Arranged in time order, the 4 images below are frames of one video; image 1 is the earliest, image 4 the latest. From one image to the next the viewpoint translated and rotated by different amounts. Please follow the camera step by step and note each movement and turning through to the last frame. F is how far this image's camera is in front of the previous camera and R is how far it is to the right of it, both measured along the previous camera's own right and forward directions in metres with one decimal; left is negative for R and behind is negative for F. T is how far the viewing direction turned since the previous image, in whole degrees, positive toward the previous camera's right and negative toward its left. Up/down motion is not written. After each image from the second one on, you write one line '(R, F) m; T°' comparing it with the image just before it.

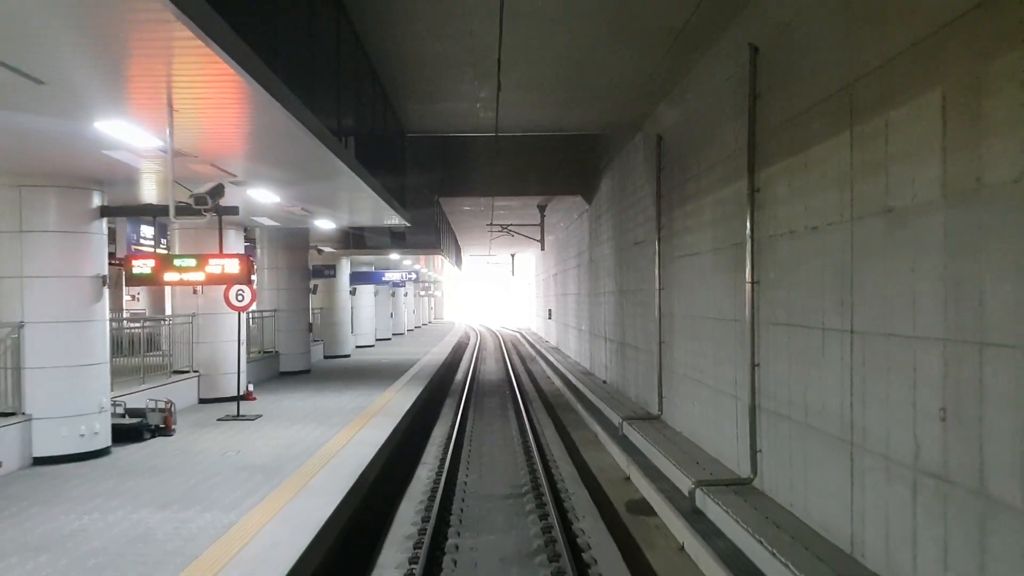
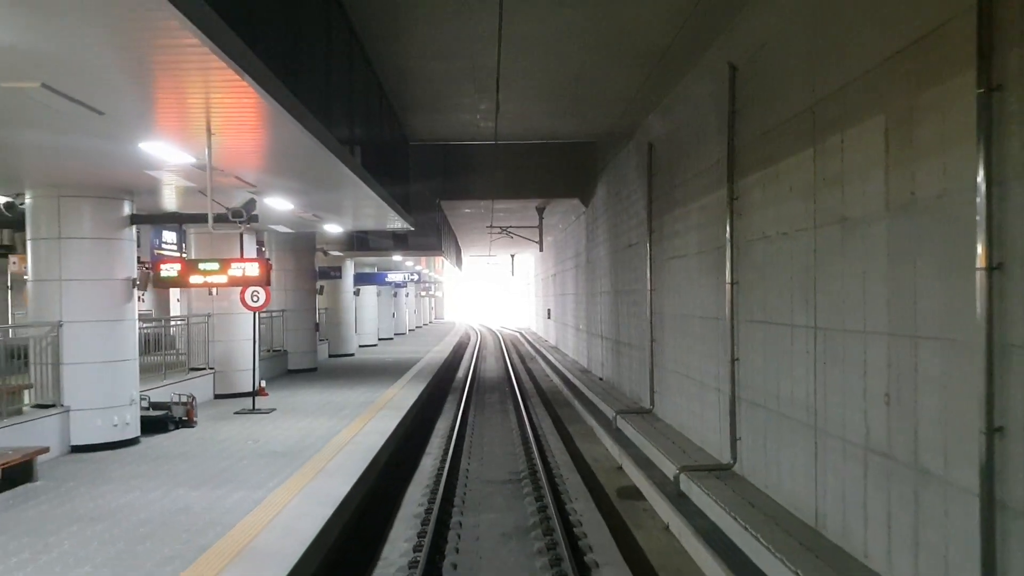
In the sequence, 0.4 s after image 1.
(0.0, -0.5) m; 0°
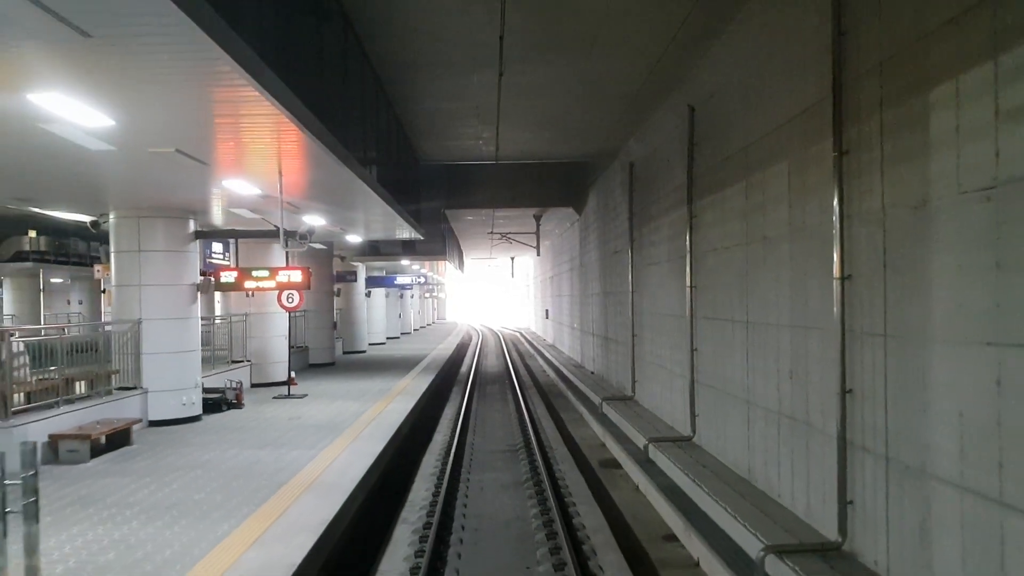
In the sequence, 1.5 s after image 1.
(0.0, -1.4) m; 0°
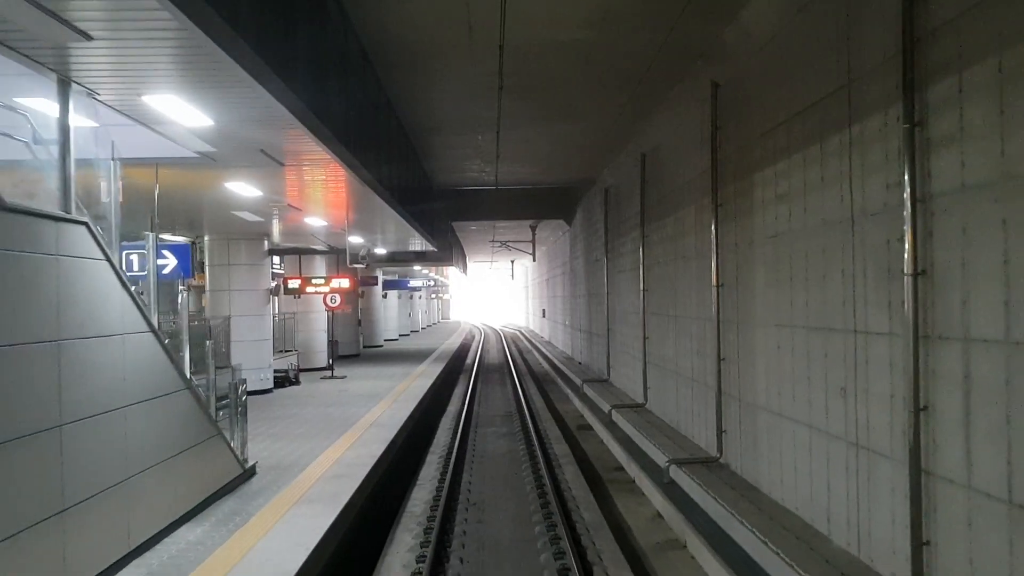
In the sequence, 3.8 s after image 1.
(+0.1, -2.5) m; 0°
